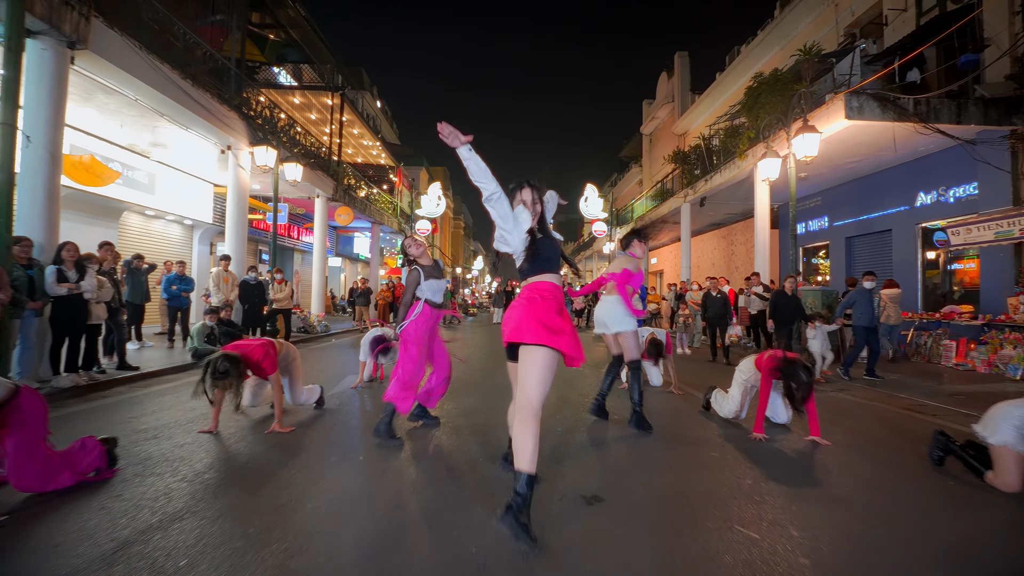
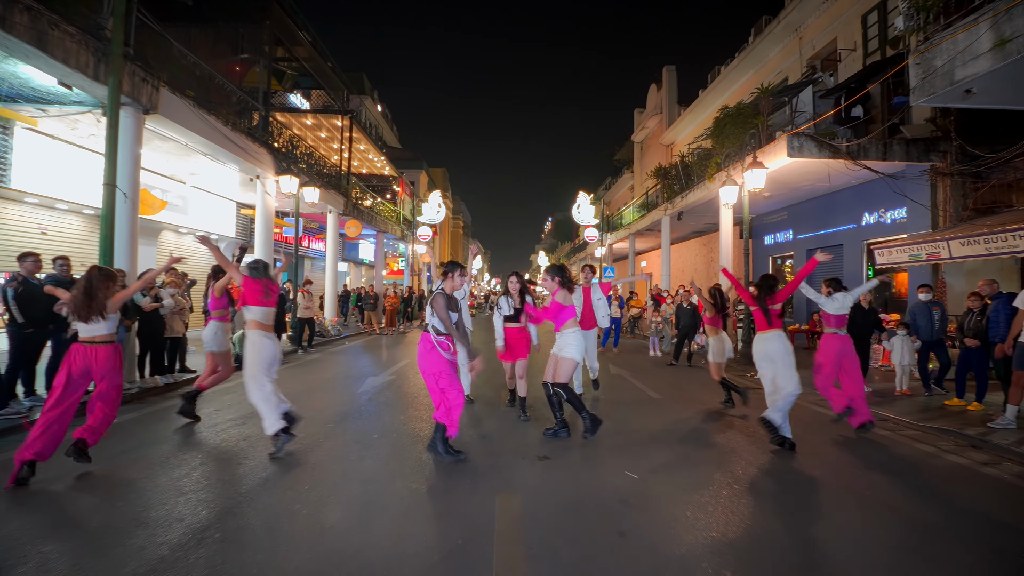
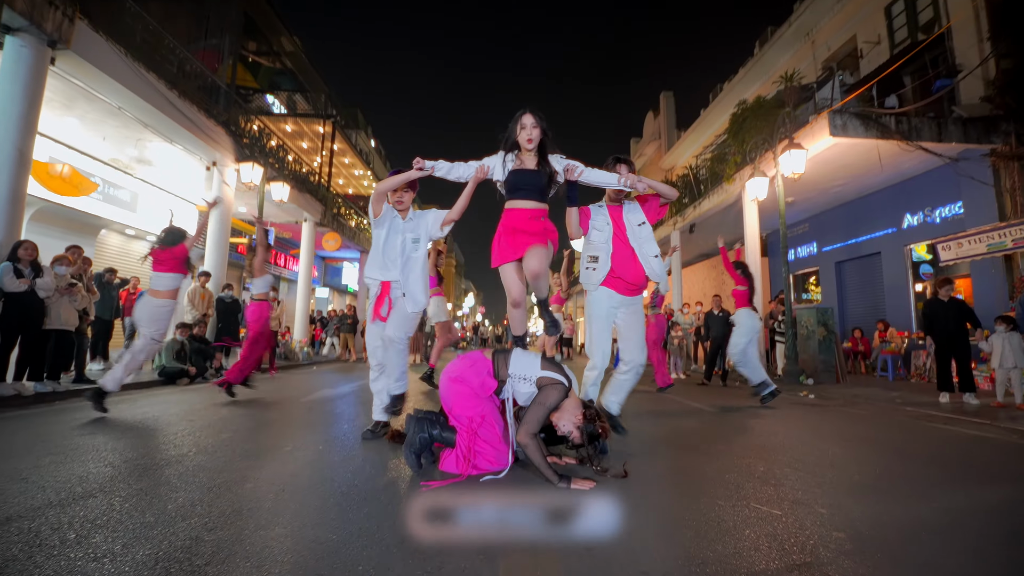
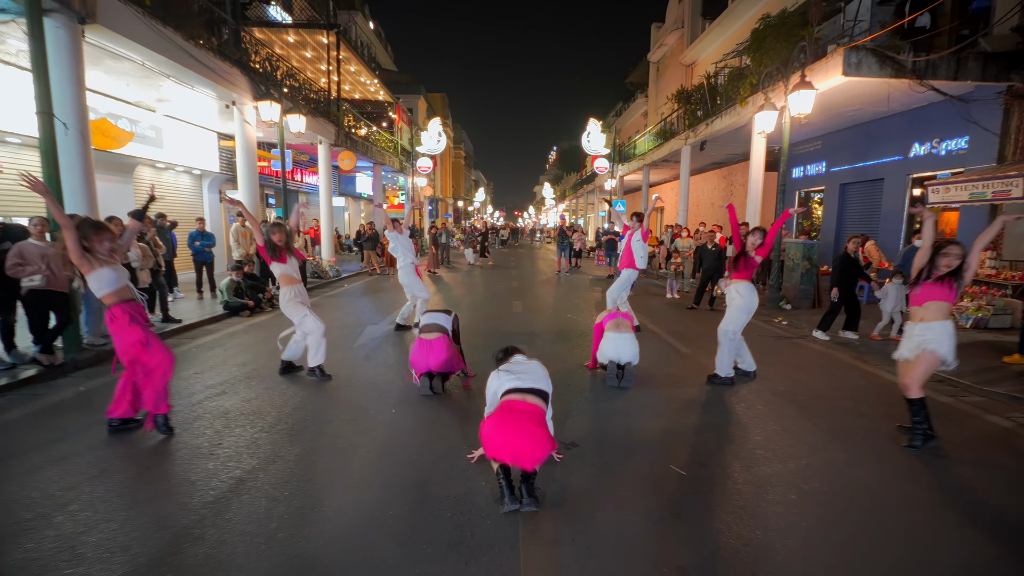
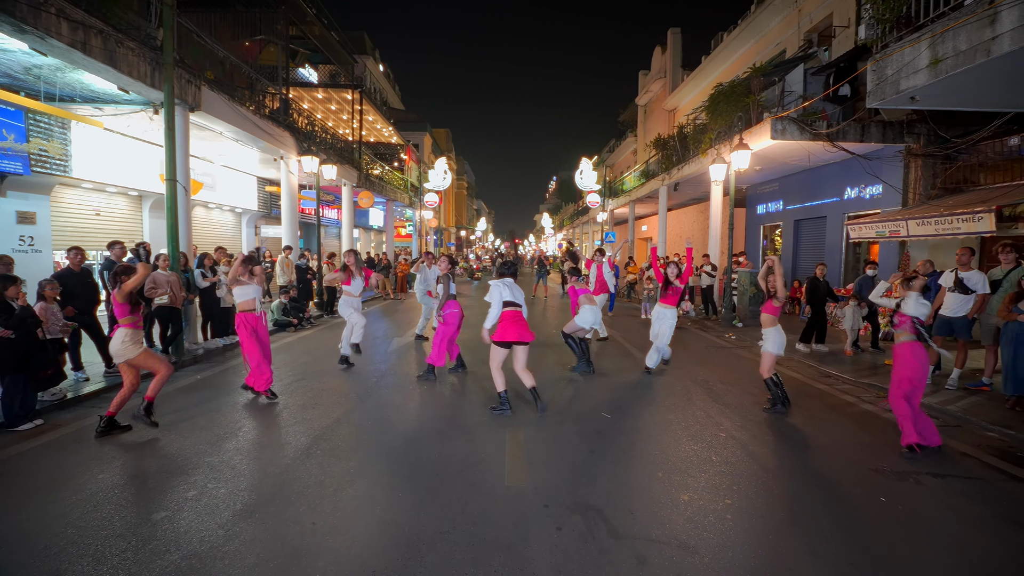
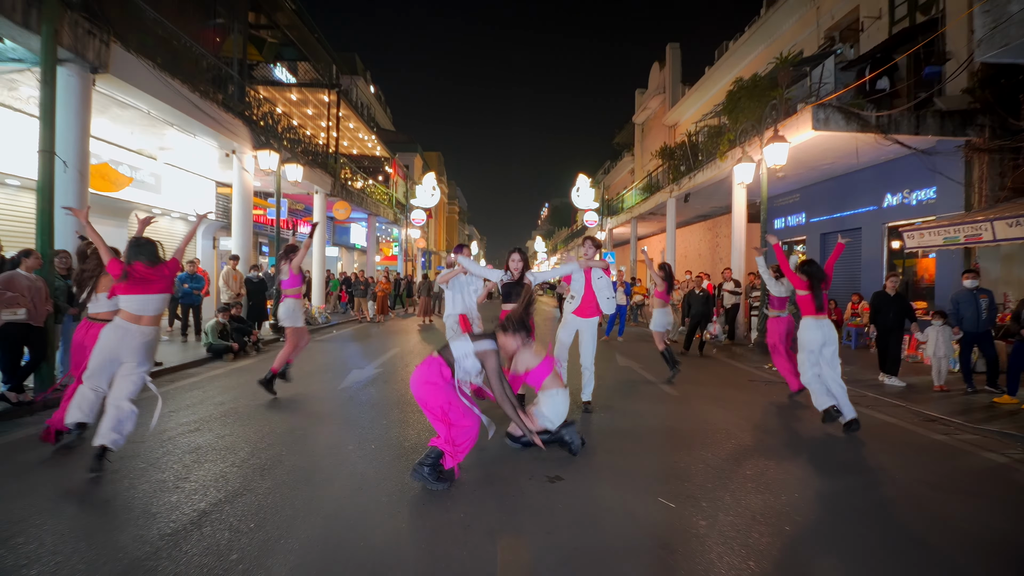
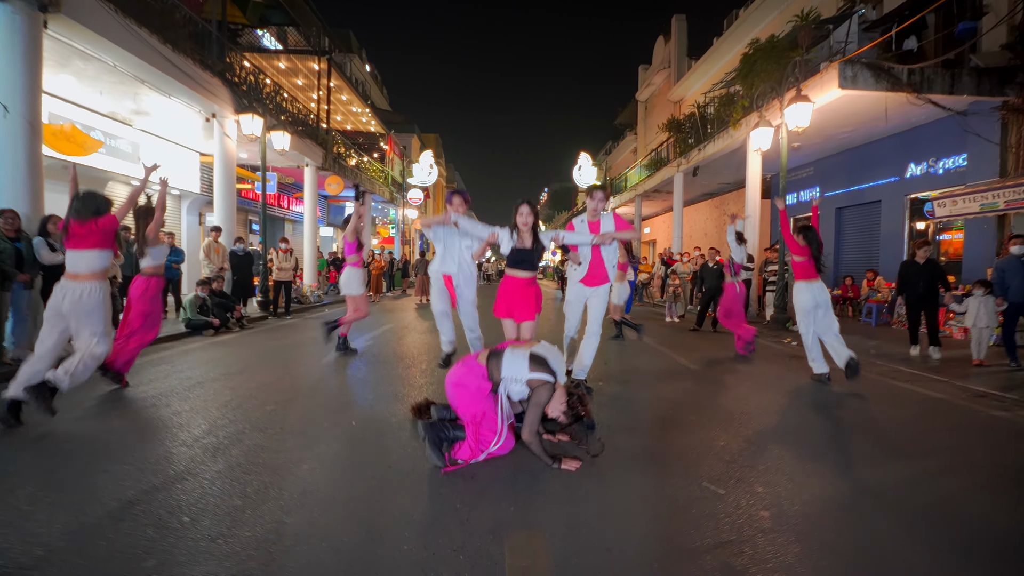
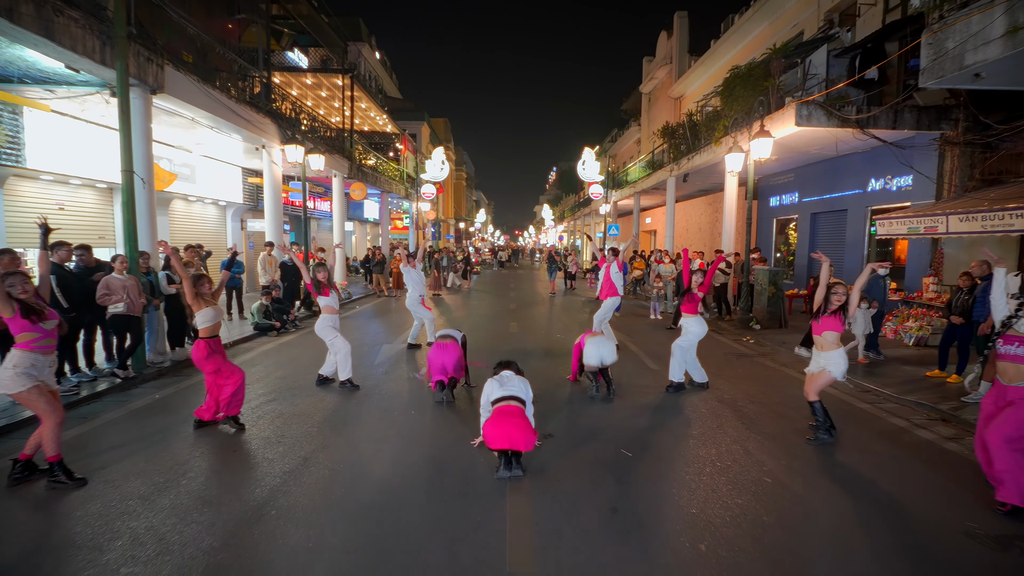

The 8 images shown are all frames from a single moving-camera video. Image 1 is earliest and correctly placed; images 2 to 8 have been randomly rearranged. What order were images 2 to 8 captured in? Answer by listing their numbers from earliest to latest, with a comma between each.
4, 8, 5, 2, 6, 7, 3
